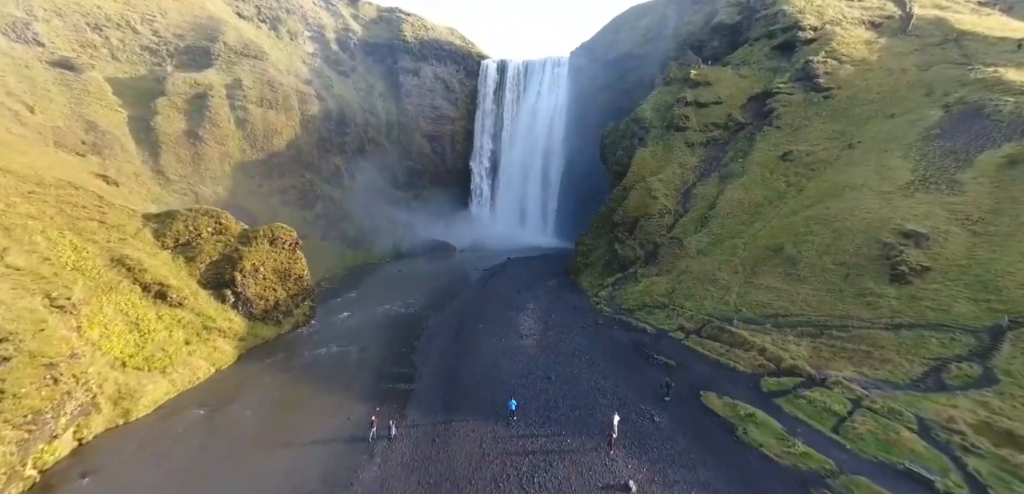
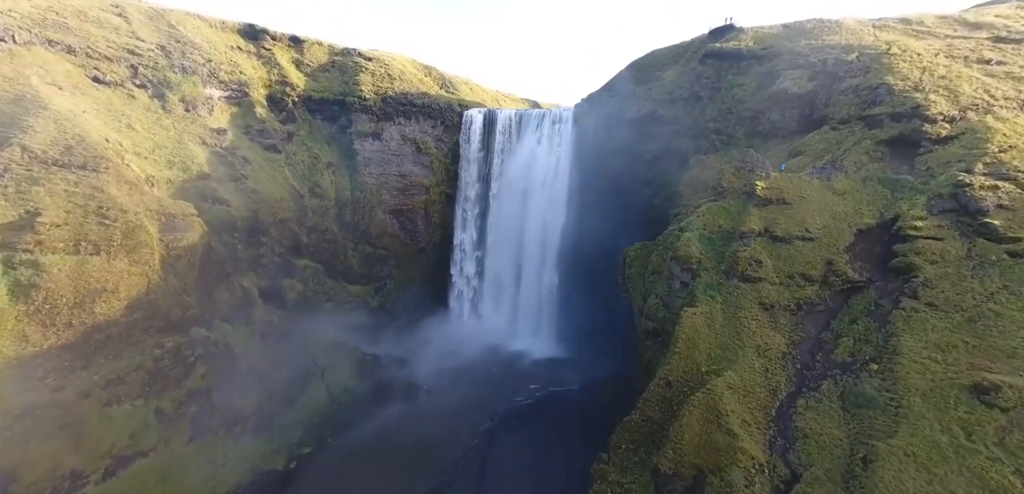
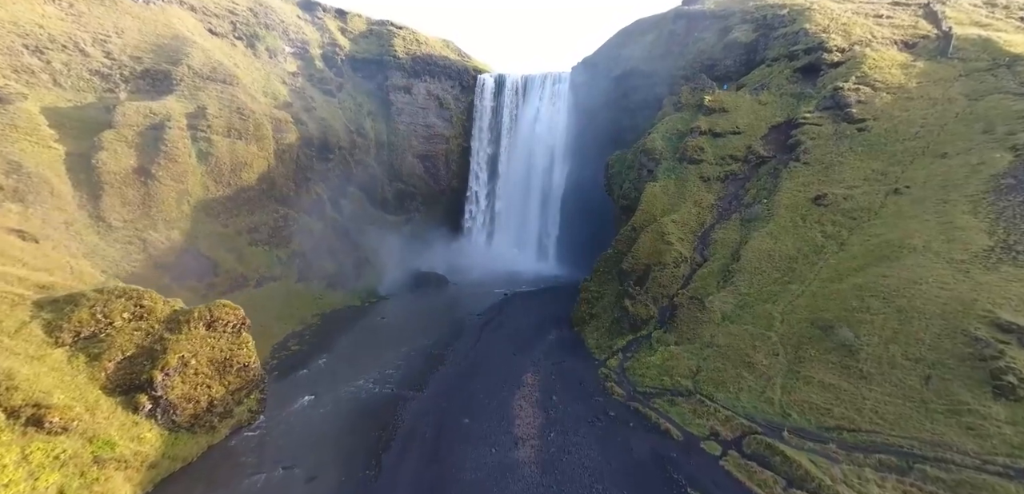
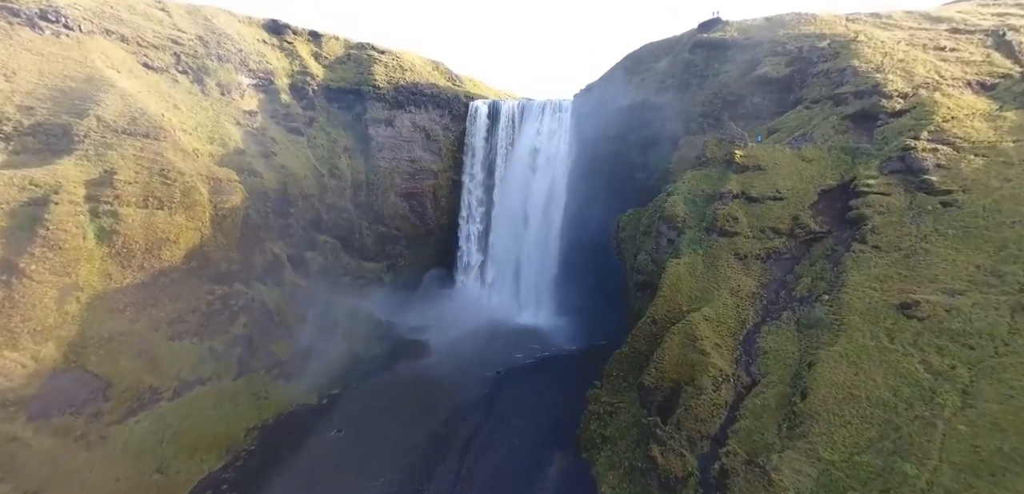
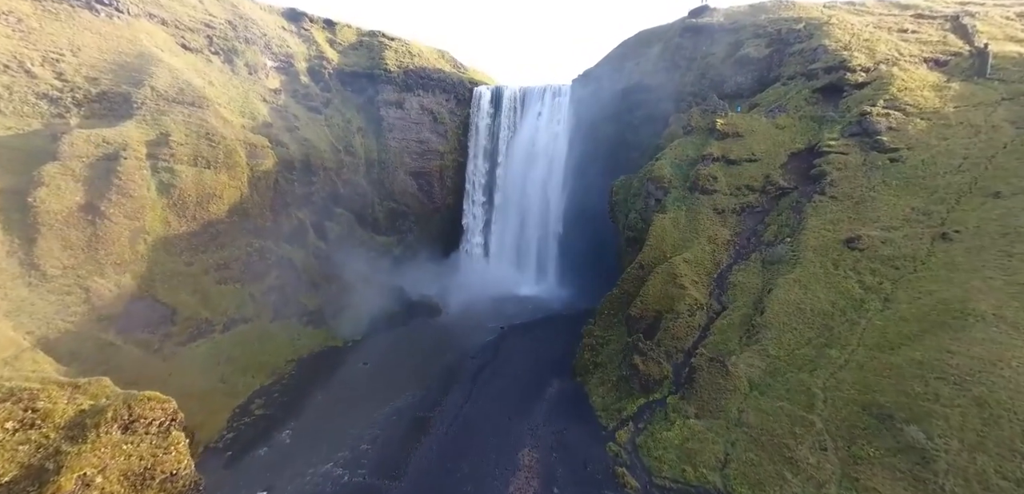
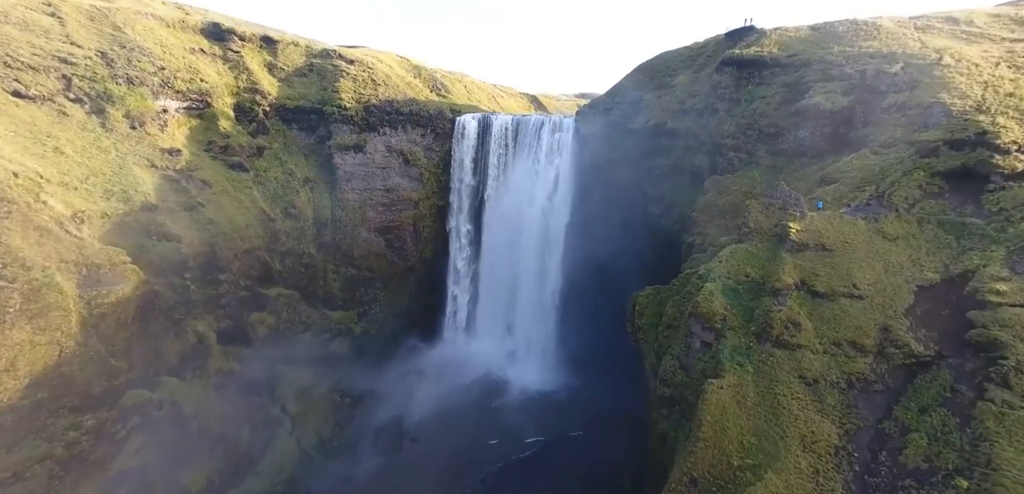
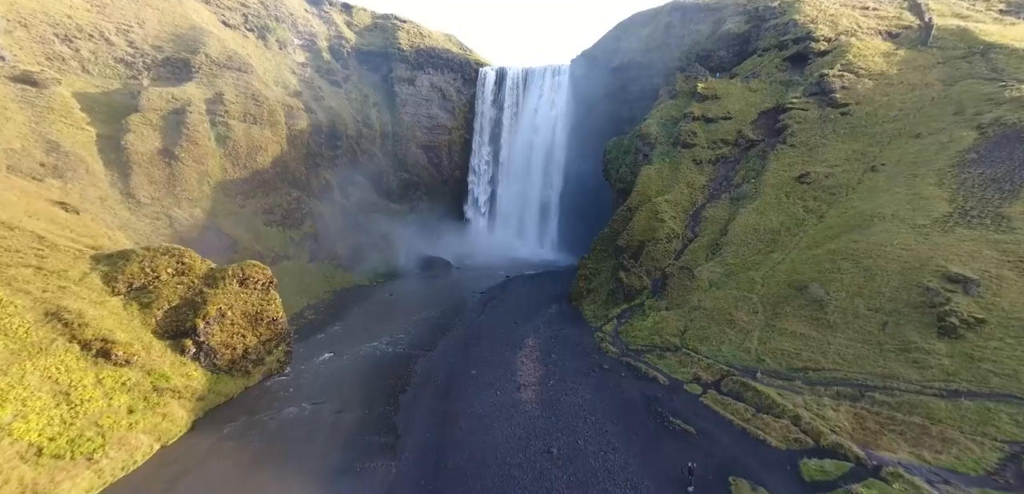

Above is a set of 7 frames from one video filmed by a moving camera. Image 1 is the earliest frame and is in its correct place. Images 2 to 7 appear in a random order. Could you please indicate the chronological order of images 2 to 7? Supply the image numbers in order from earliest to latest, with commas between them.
7, 3, 5, 4, 2, 6
